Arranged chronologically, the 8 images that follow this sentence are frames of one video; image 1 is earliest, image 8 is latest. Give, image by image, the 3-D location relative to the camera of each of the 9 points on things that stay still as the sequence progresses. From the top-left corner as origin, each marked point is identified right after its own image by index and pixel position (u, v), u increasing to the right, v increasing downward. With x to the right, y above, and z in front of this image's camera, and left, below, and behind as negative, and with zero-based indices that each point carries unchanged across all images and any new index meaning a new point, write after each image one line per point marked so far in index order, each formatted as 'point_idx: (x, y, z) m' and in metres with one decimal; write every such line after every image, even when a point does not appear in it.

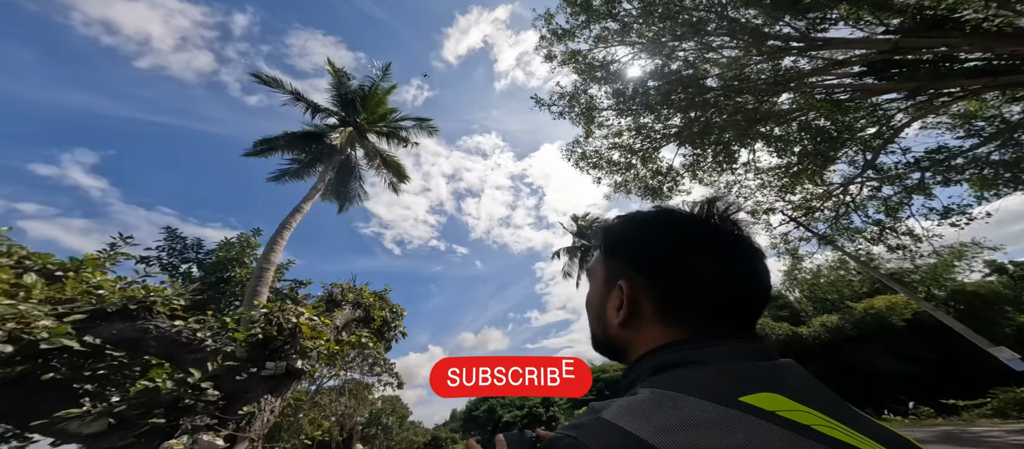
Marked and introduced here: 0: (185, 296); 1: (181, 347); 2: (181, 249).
0: (-5.9, -1.3, +5.5) m
1: (-5.3, -2.0, +4.8) m
2: (-9.1, -0.7, +8.8) m
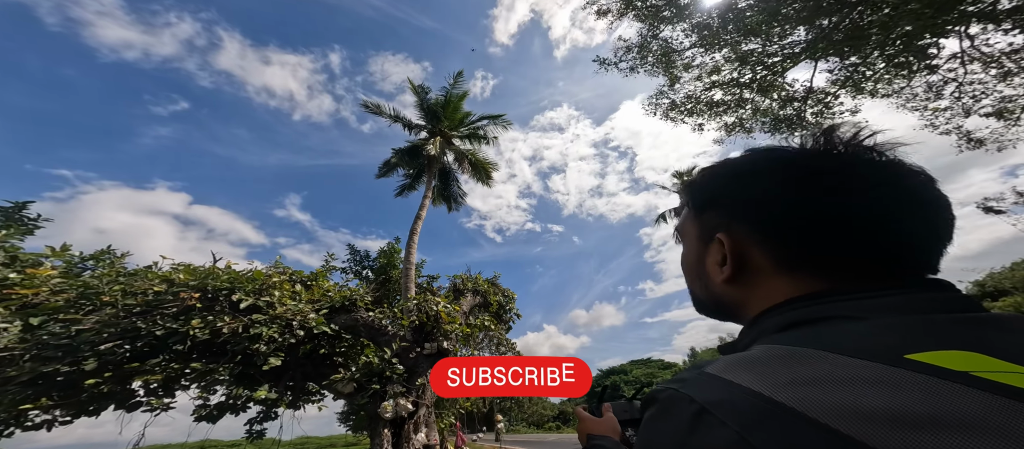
0: (-3.3, -1.6, +7.1) m
1: (-2.9, -2.2, +6.3) m
2: (-5.6, -1.2, +11.1) m
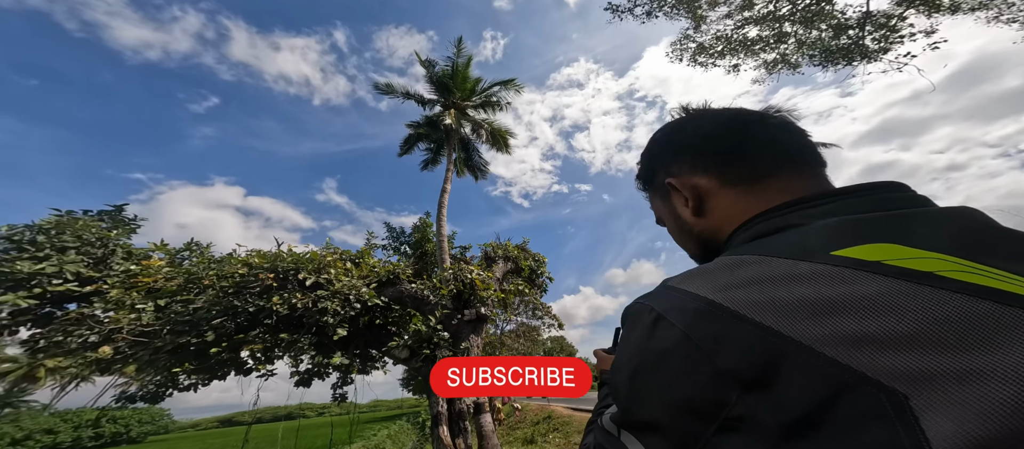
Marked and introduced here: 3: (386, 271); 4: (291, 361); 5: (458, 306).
0: (-2.5, -1.1, +7.6) m
1: (-2.1, -1.7, +6.8) m
2: (-4.5, -0.4, +11.7) m
3: (-2.9, -1.1, +6.9) m
4: (-4.1, -2.5, +5.6) m
5: (-1.3, -1.9, +7.2) m
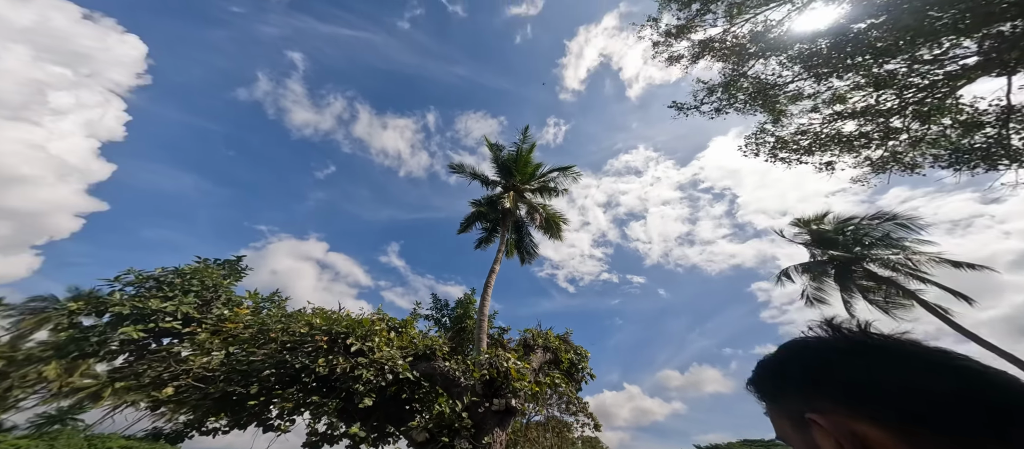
0: (-1.5, -2.8, +7.5) m
1: (-1.3, -3.3, +6.5) m
2: (-2.7, -3.1, +12.0) m
3: (-2.0, -2.6, +6.9) m
4: (-3.6, -3.6, +5.6) m
5: (-0.5, -3.6, +6.6) m
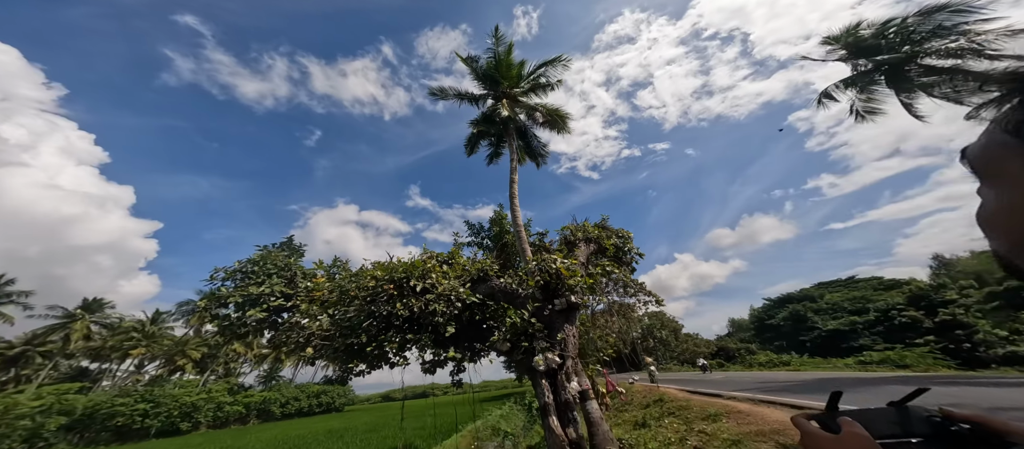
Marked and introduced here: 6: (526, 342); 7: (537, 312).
0: (-0.5, -1.1, +7.9) m
1: (-0.1, -1.7, +7.1) m
2: (-1.7, -0.5, +12.3) m
3: (-1.0, -1.2, +7.3) m
4: (-2.2, -2.9, +6.3) m
5: (+0.8, -1.8, +7.2) m
6: (+0.3, -2.7, +6.9) m
7: (+0.5, -2.1, +7.1) m
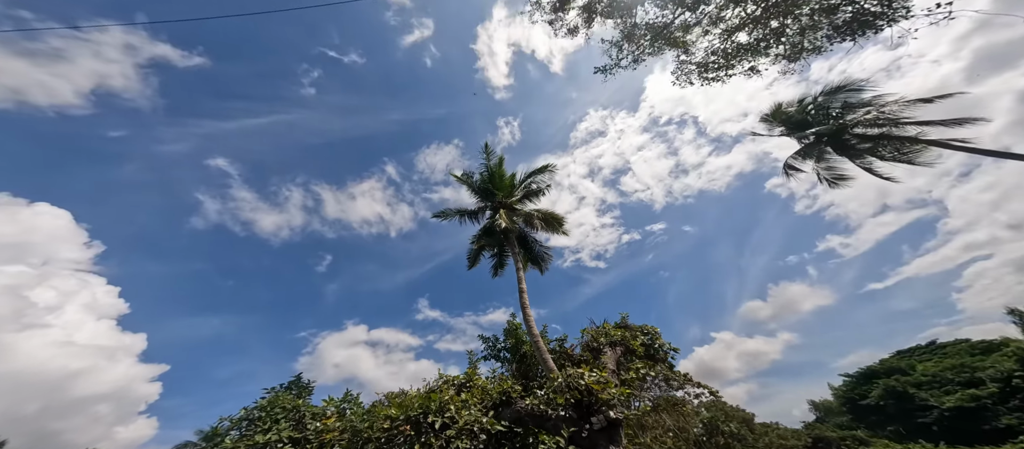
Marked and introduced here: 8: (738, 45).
0: (+0.2, -3.5, +7.2) m
1: (+0.6, -3.8, +6.2) m
2: (-1.0, -4.4, +11.6) m
3: (-0.3, -3.5, +6.6) m
4: (-1.3, -5.0, +5.2) m
5: (+1.5, -3.8, +6.4) m
6: (+1.1, -4.6, +5.8) m
7: (+1.3, -4.1, +6.2) m
8: (+7.4, +5.8, +10.0) m
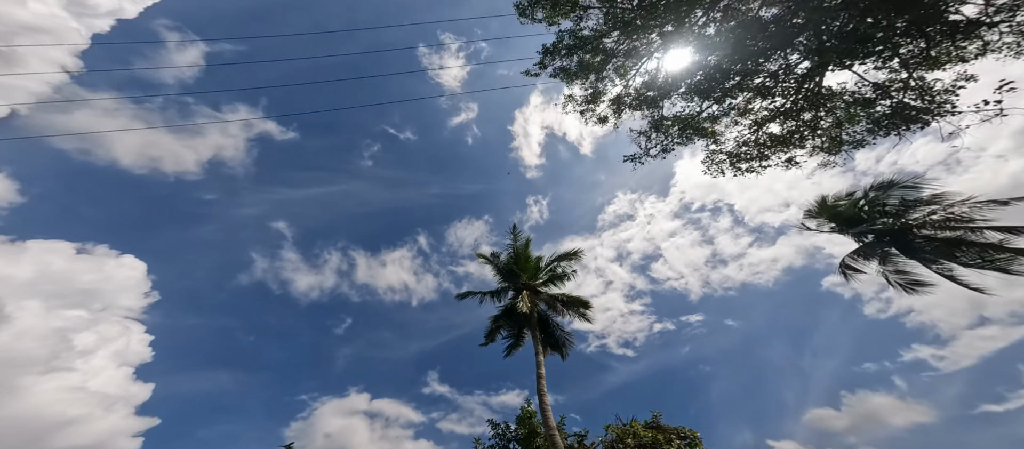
0: (+0.4, -5.1, +5.8) m
1: (+0.7, -5.2, +4.8) m
2: (-0.5, -6.9, +10.0) m
3: (-0.1, -4.9, +5.3) m
4: (-1.4, -6.0, +3.6) m
5: (+1.6, -5.3, +4.8) m
6: (+1.1, -5.9, +4.1) m
7: (+1.3, -5.5, +4.6) m
8: (+8.5, +2.9, +10.0) m
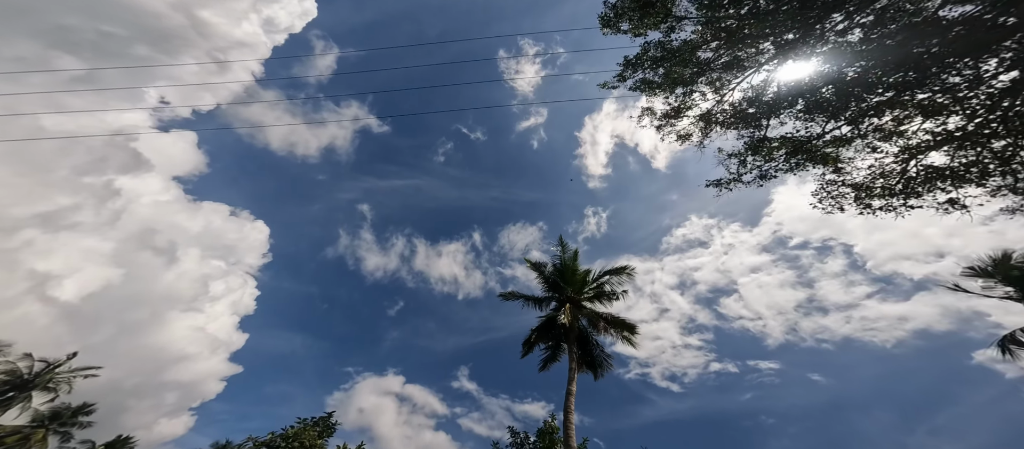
0: (+0.9, -5.3, +5.0) m
1: (+1.1, -5.4, +3.9) m
2: (+0.6, -7.1, +9.3) m
3: (+0.4, -5.0, +4.6) m
4: (-1.3, -5.9, +3.2) m
5: (+1.9, -5.6, +3.8) m
6: (+1.2, -6.1, +3.2) m
7: (+1.6, -5.7, +3.6) m
8: (+10.6, +1.5, +7.8) m
